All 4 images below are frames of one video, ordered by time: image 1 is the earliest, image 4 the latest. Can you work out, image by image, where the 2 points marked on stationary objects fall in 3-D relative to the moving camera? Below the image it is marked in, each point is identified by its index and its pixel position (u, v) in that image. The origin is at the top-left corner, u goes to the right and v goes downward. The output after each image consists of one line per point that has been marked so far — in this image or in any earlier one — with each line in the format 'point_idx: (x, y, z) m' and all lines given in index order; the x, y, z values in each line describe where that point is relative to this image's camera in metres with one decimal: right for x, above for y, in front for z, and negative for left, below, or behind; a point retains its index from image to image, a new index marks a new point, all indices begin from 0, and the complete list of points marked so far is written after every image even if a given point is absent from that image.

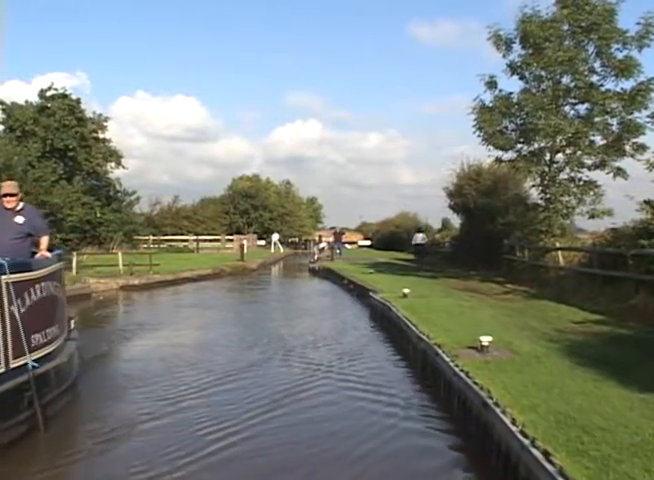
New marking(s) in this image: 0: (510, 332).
0: (+2.9, -1.5, +13.6) m
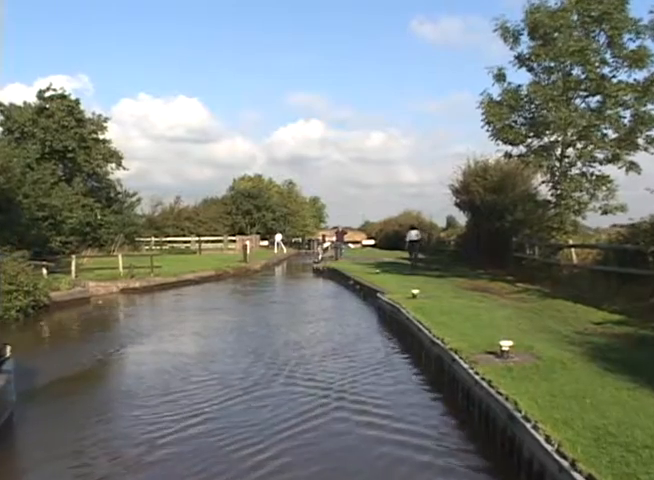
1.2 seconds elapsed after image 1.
0: (+3.0, -1.4, +12.8) m
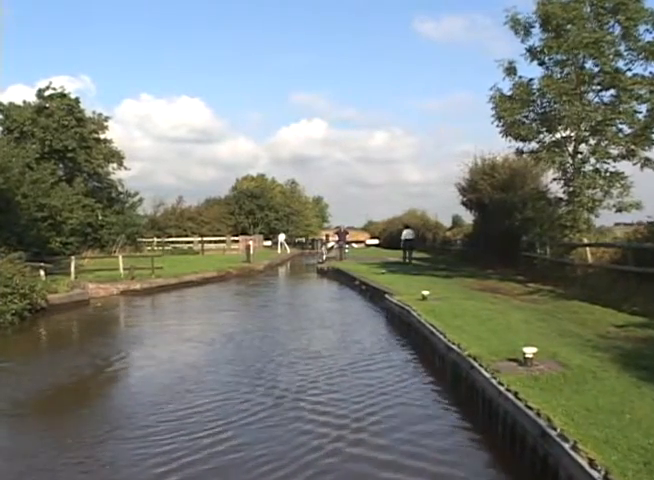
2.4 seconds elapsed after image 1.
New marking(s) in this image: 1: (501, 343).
0: (+3.2, -1.4, +12.1) m
1: (+2.4, -1.4, +11.8) m
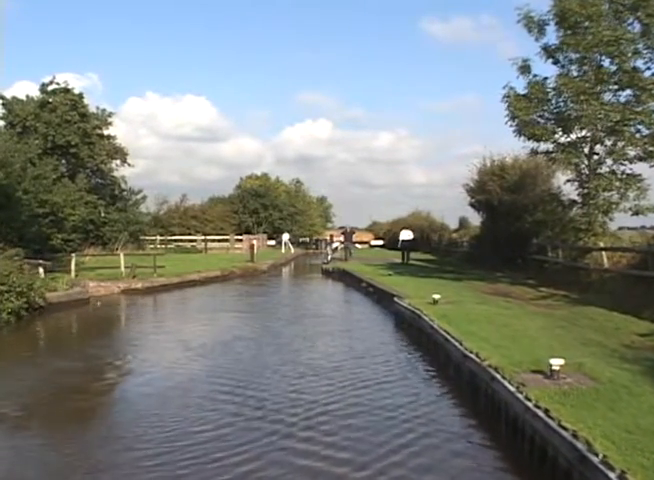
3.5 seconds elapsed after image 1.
0: (+3.3, -1.5, +11.4) m
1: (+2.6, -1.5, +11.2) m
